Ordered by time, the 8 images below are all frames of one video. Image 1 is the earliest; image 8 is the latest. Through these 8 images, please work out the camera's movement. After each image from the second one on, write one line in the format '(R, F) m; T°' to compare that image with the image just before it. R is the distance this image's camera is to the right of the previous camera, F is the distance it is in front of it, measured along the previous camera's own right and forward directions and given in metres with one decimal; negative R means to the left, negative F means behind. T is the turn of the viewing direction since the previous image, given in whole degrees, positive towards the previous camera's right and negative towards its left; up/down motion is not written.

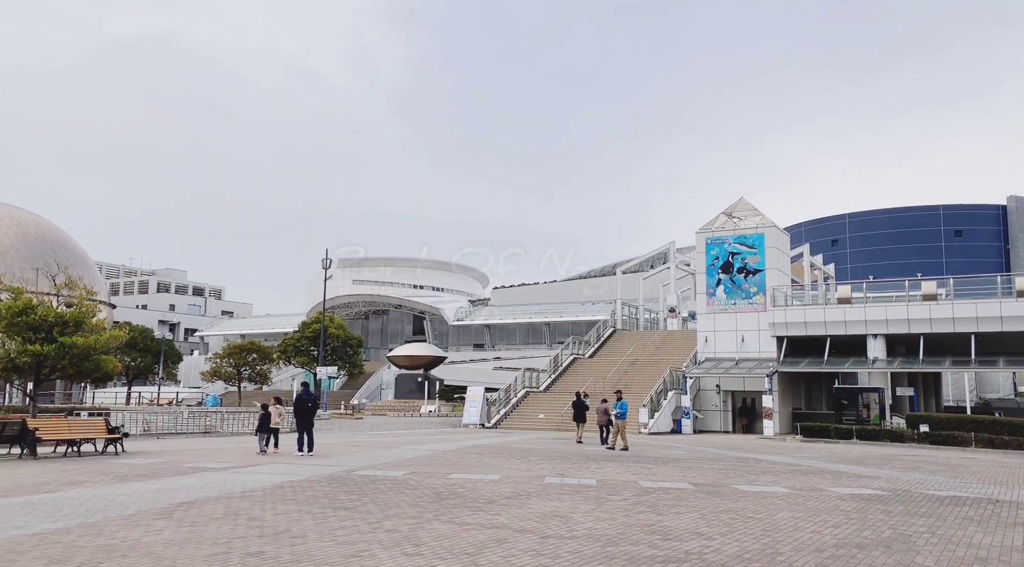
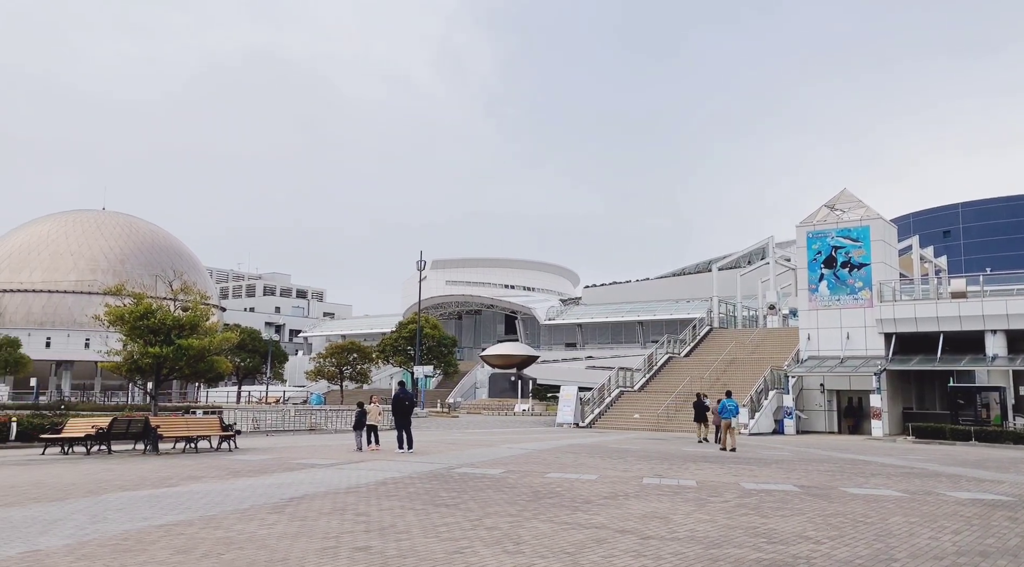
(-0.4, 0.0) m; -6°
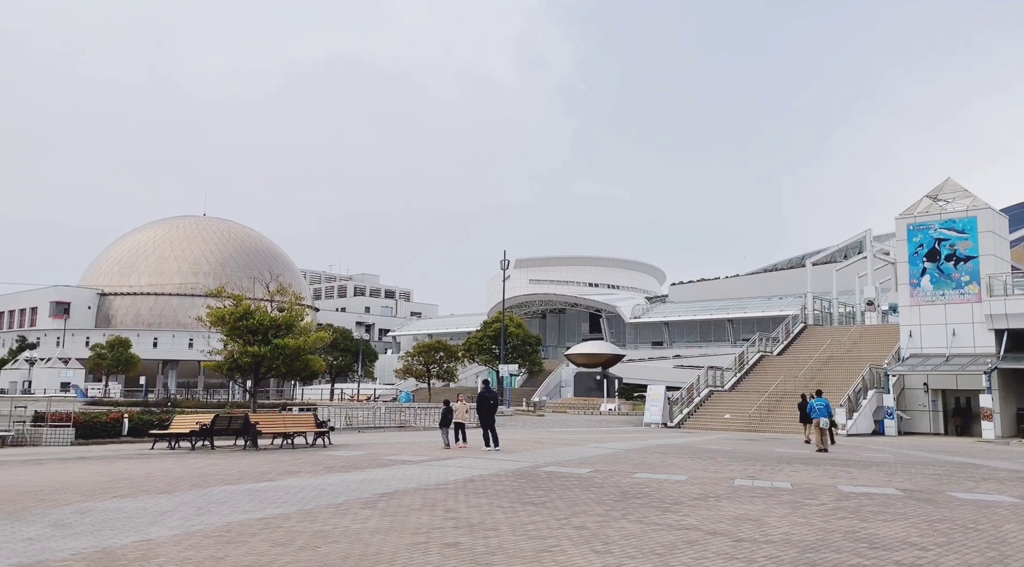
(-0.2, 0.0) m; -6°
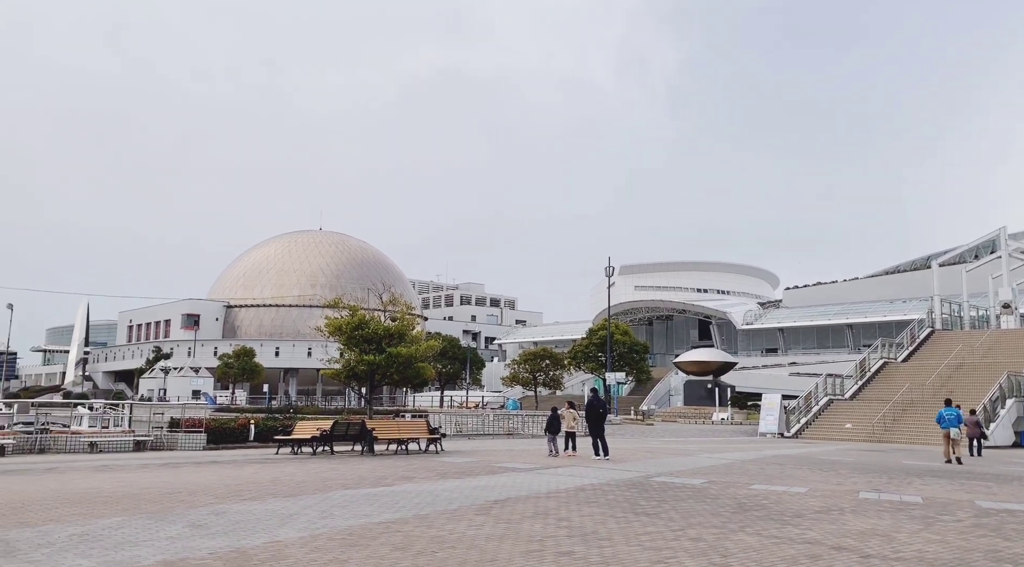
(-0.4, 0.0) m; -7°
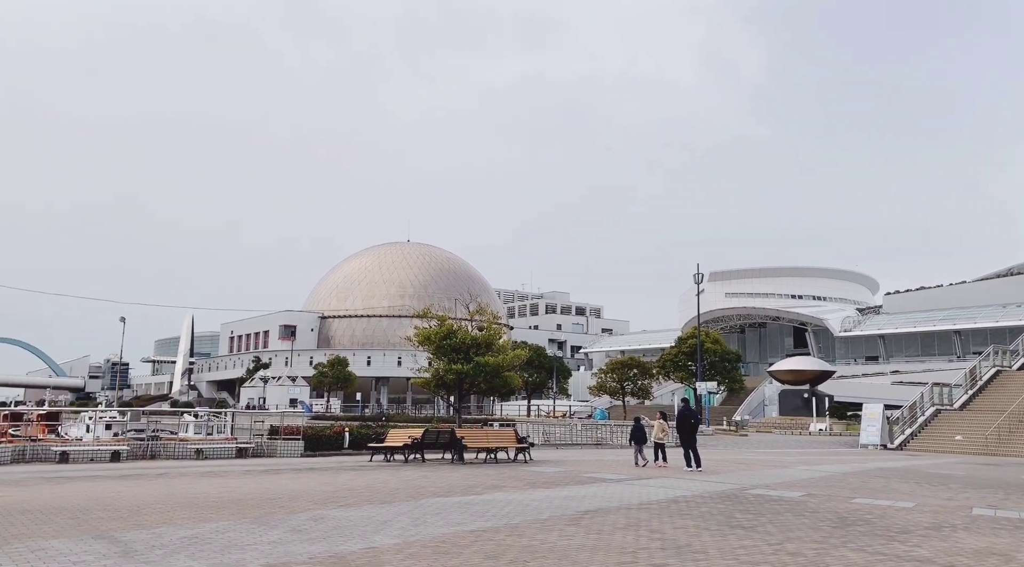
(-0.2, 0.0) m; -6°
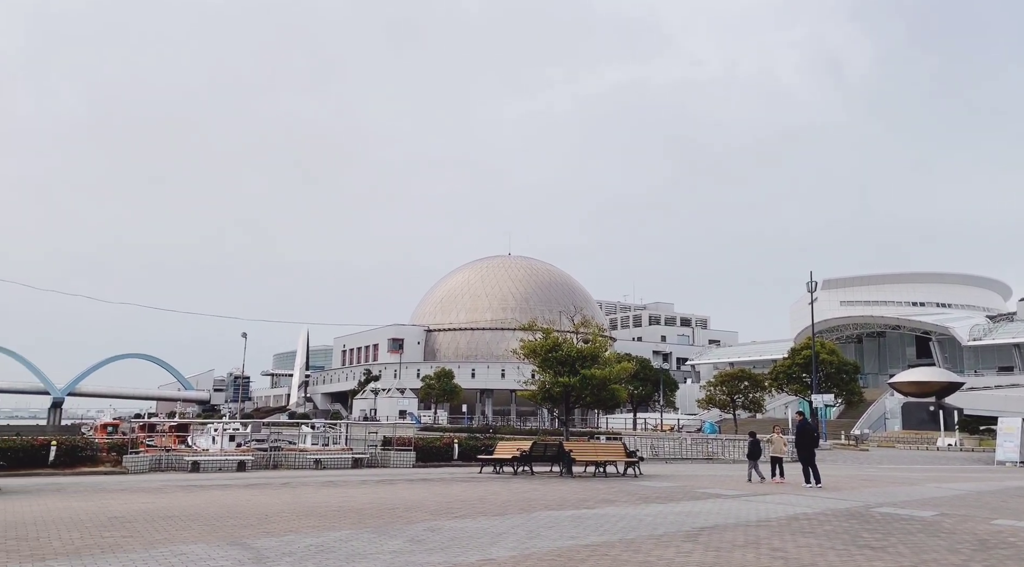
(-0.5, -0.1) m; -7°
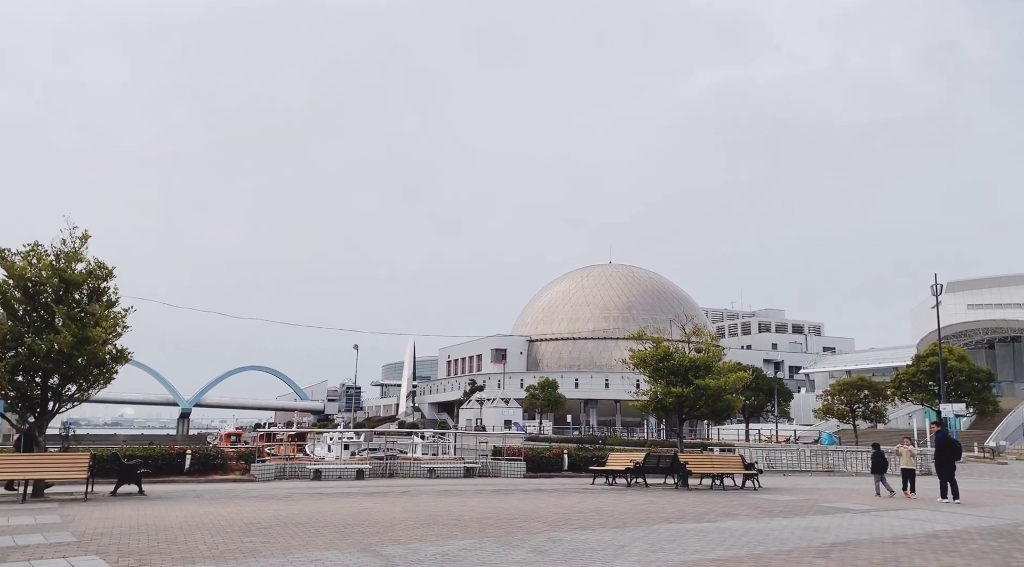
(-0.9, -0.1) m; -6°
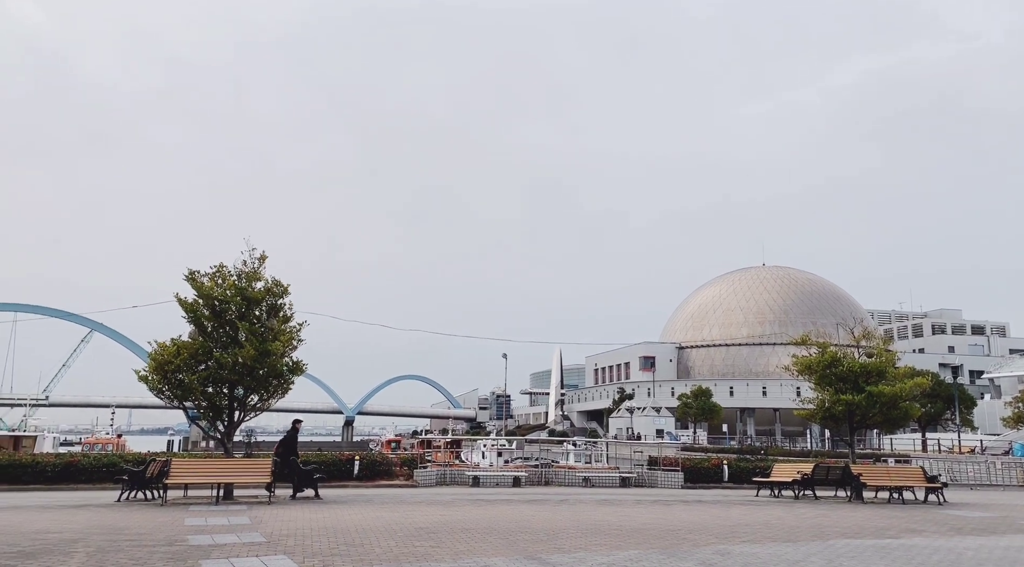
(-0.7, 0.0) m; -10°
